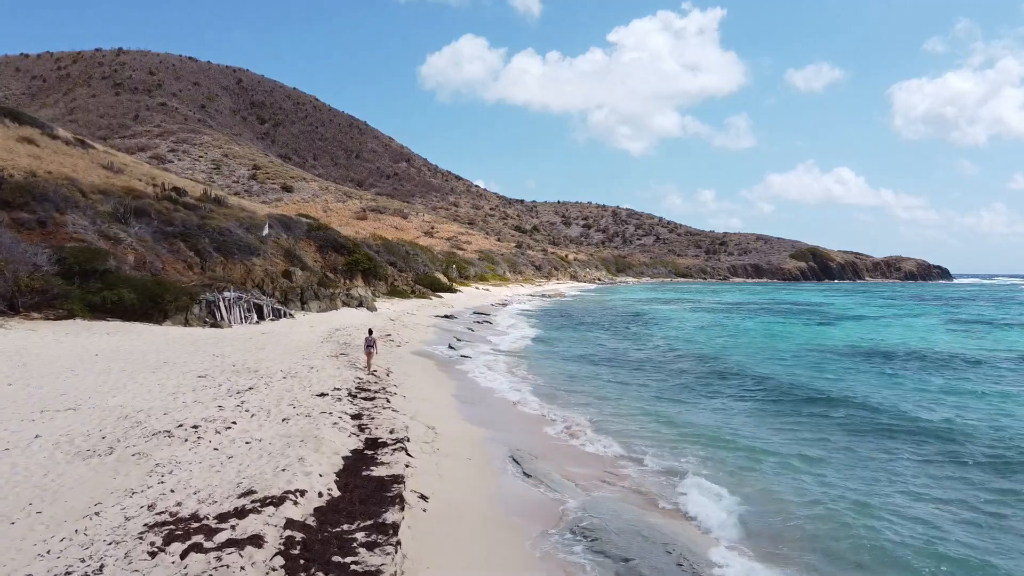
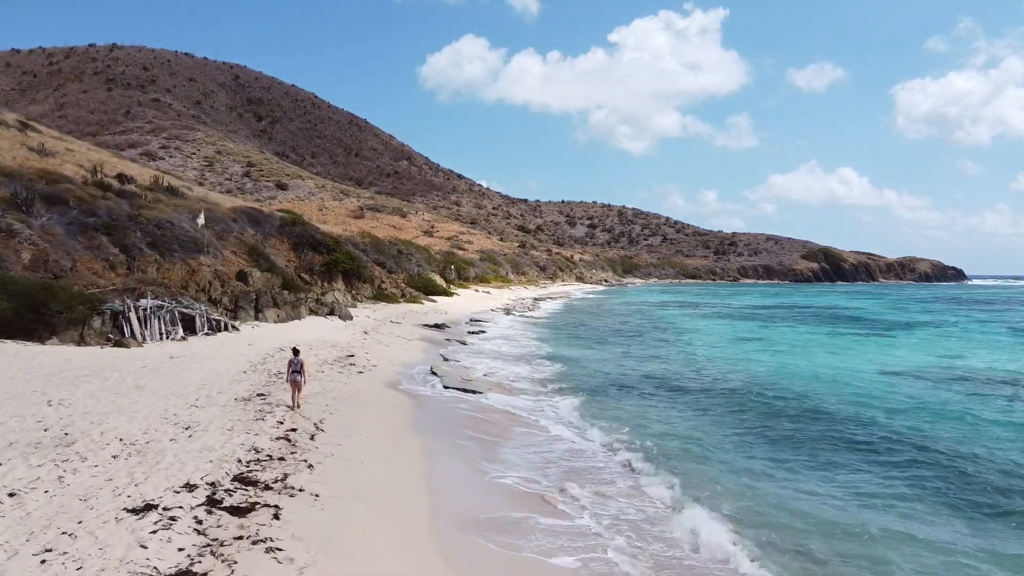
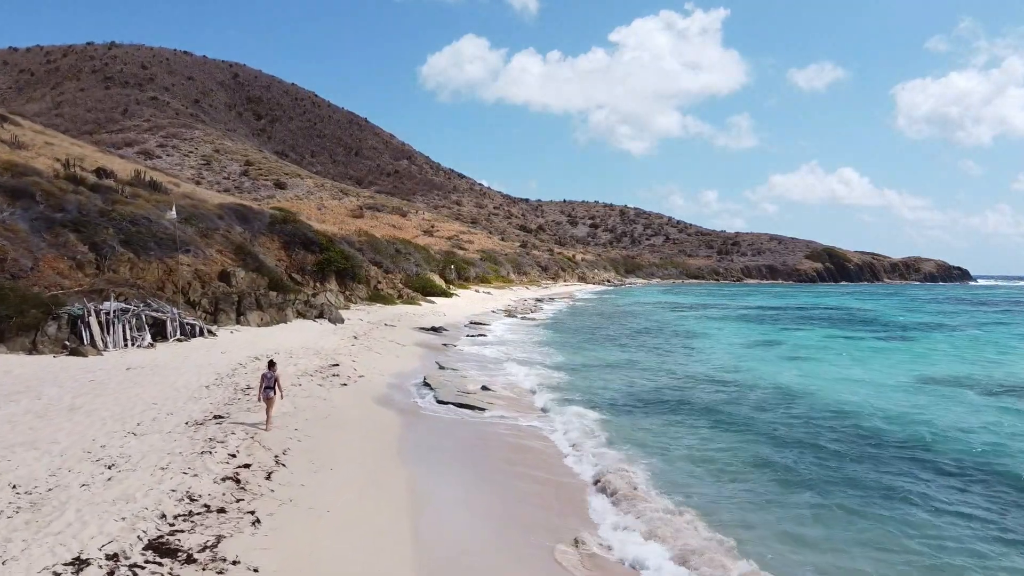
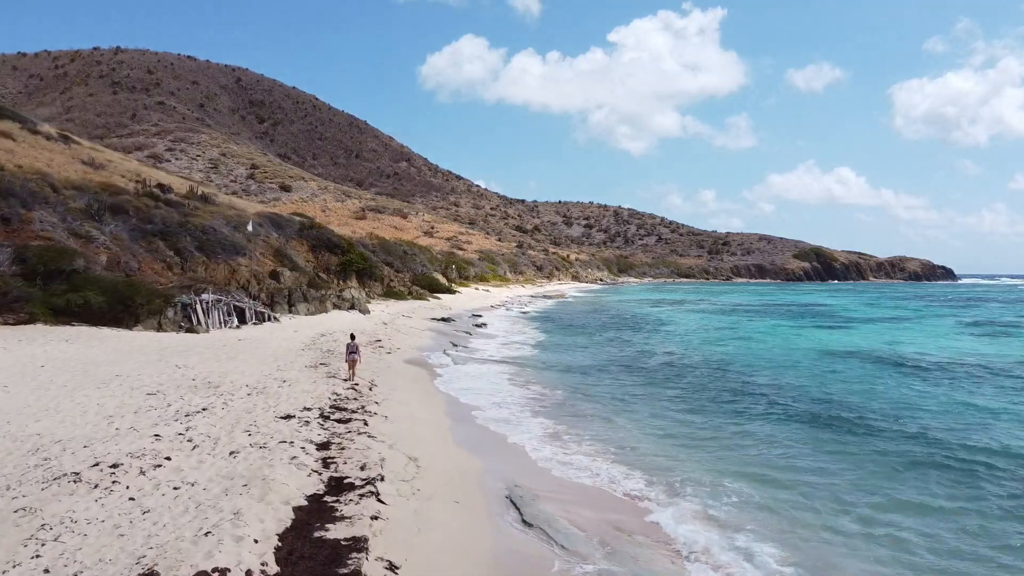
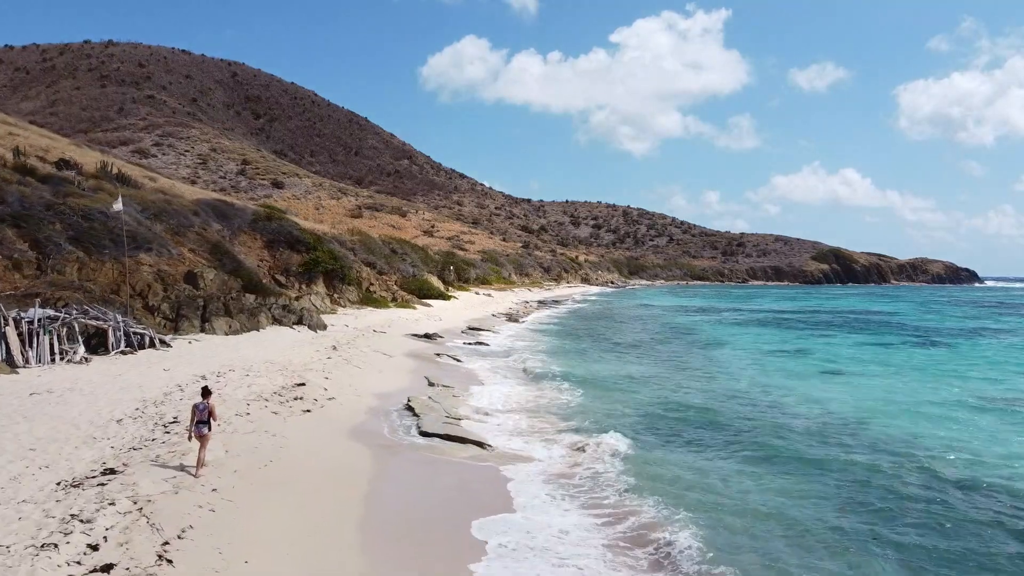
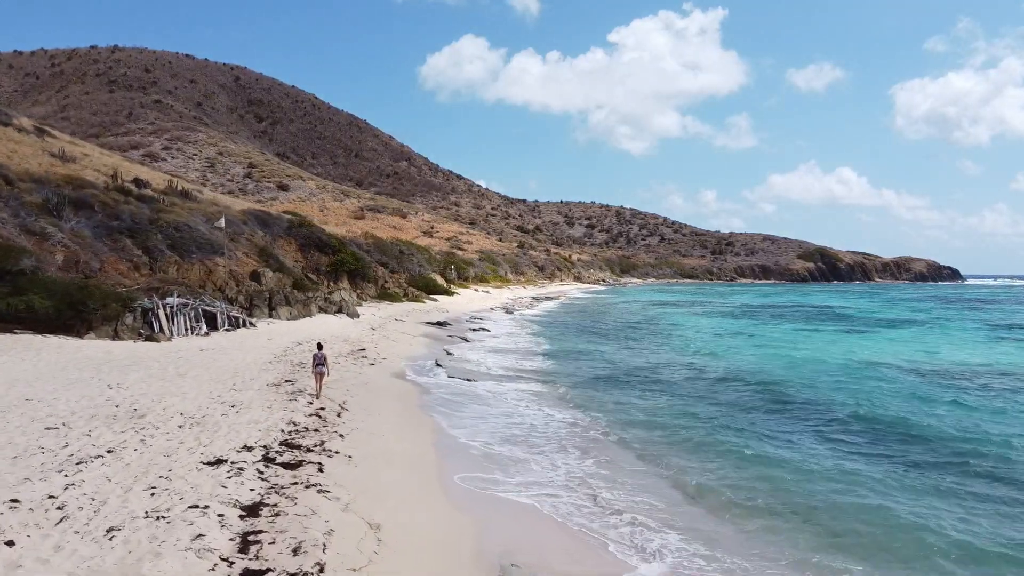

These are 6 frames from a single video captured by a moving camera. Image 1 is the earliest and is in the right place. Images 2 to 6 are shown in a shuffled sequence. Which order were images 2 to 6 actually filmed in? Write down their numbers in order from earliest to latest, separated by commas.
4, 6, 2, 3, 5
